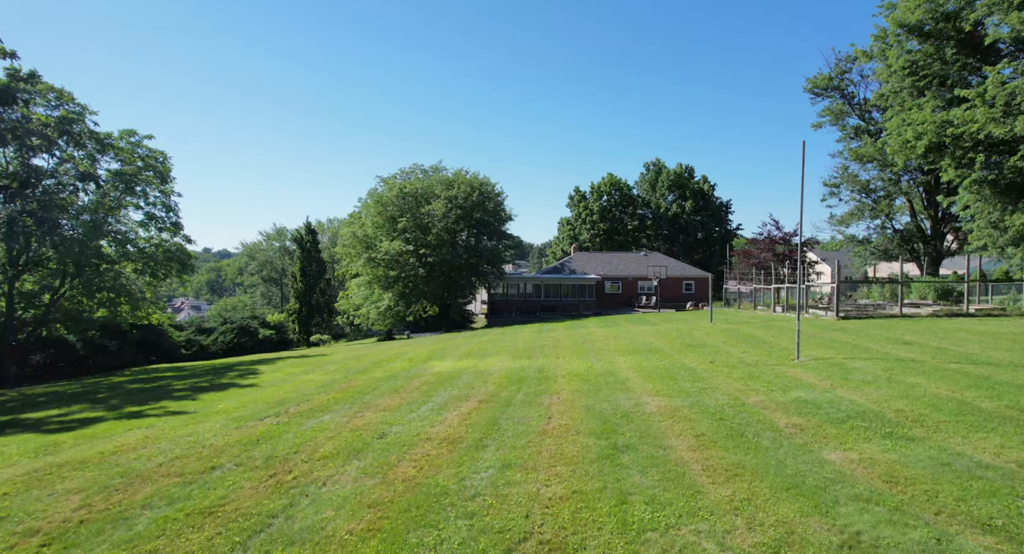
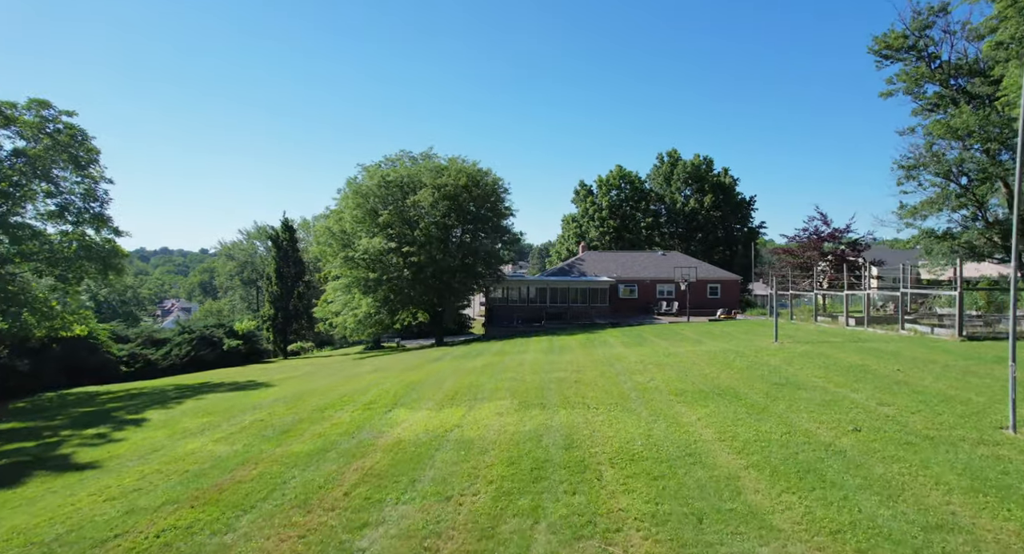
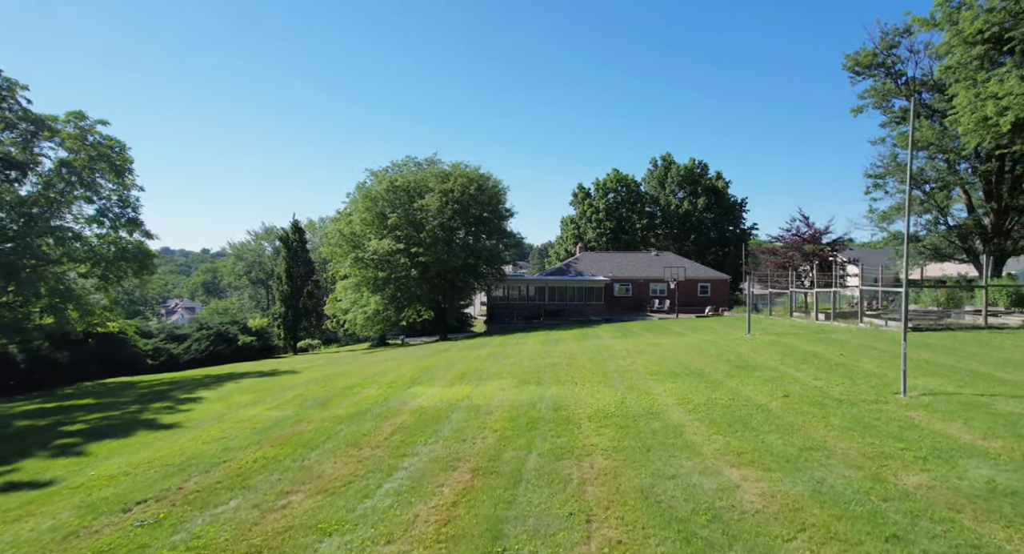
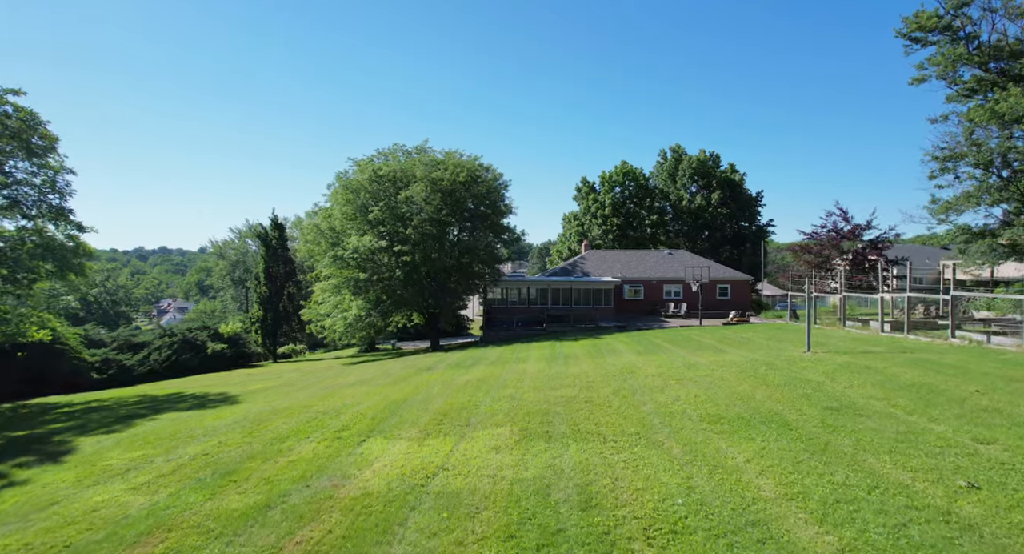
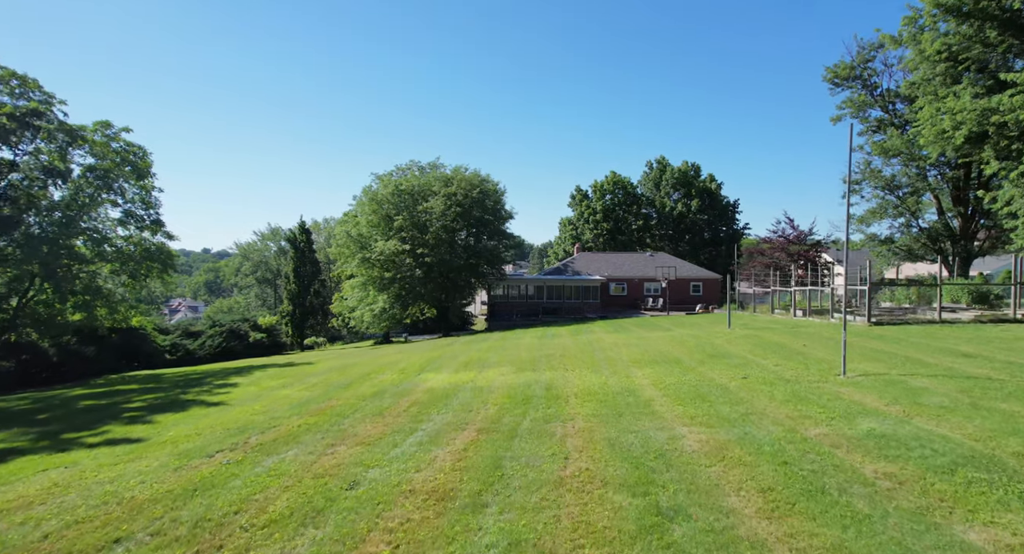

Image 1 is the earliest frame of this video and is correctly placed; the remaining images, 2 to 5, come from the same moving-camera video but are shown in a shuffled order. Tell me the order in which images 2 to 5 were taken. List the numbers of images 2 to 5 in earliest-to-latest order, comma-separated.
5, 3, 2, 4
